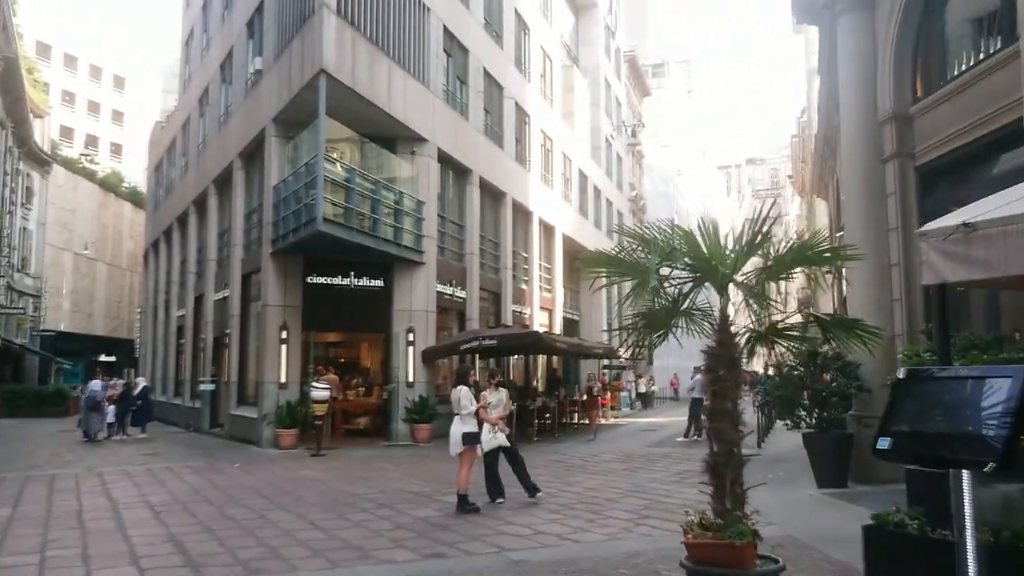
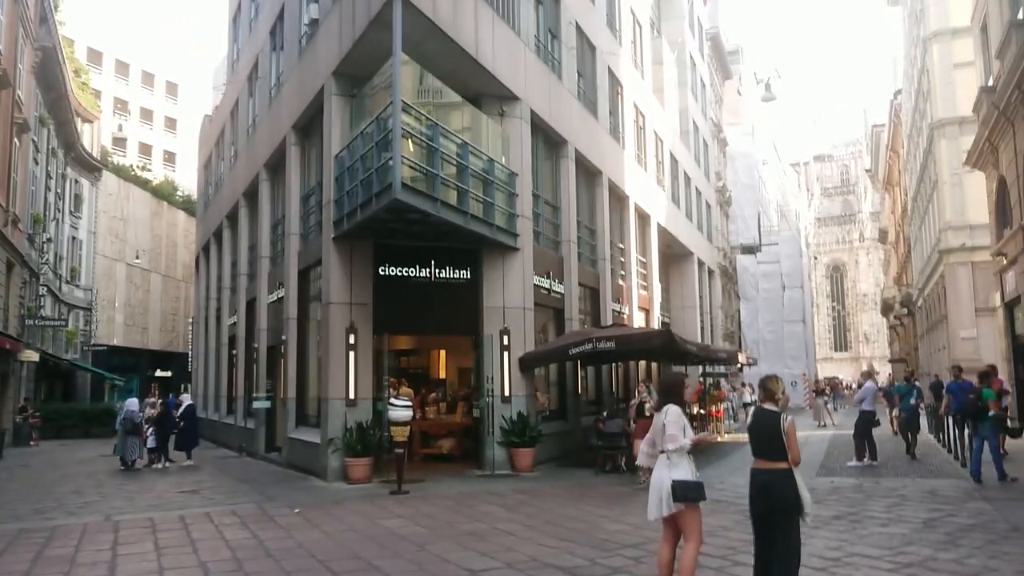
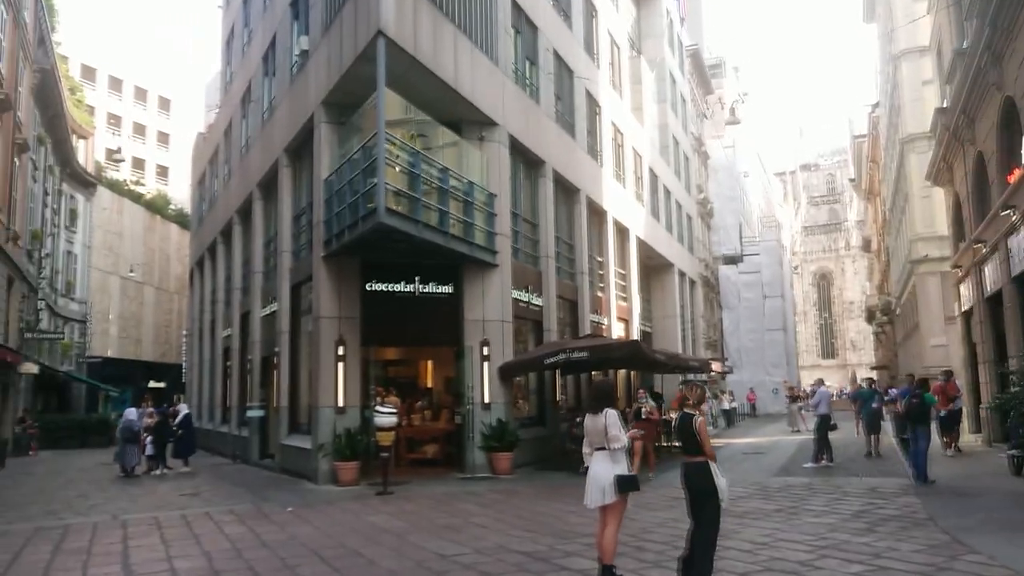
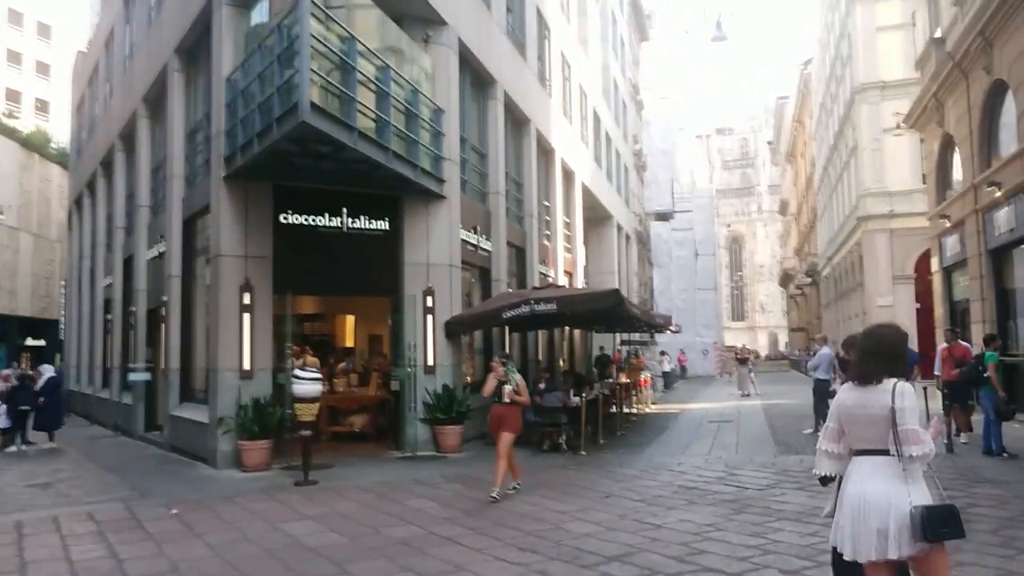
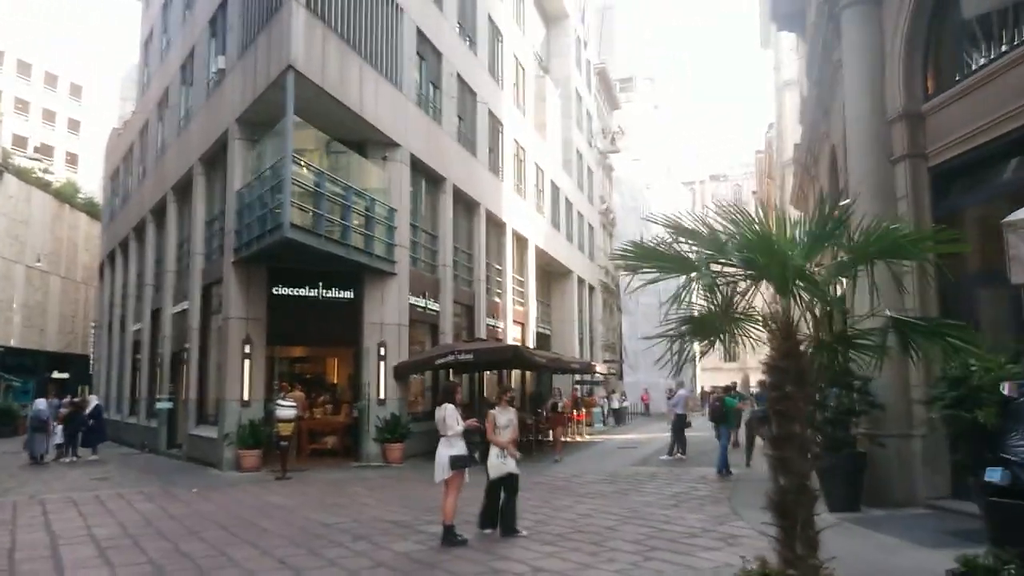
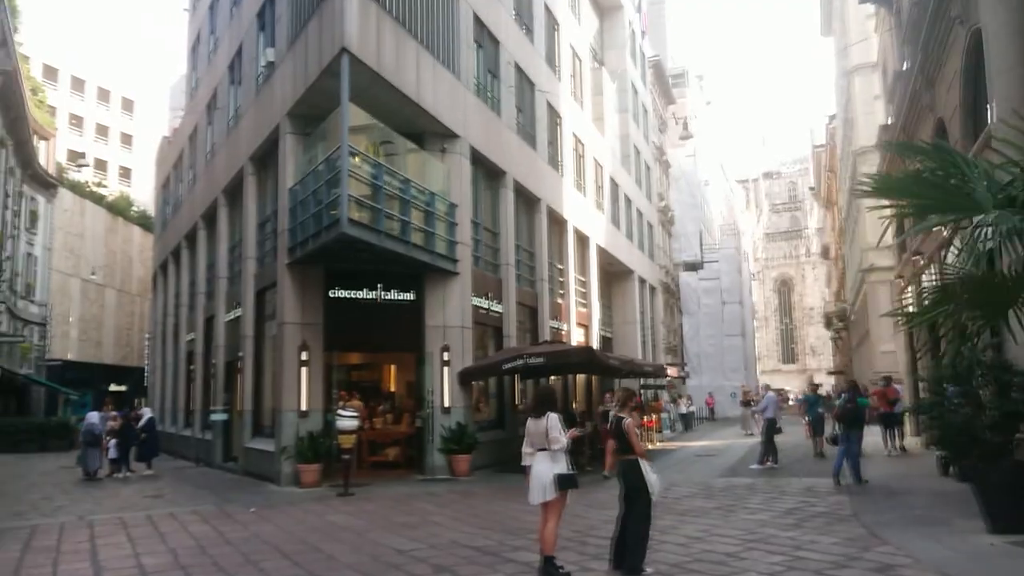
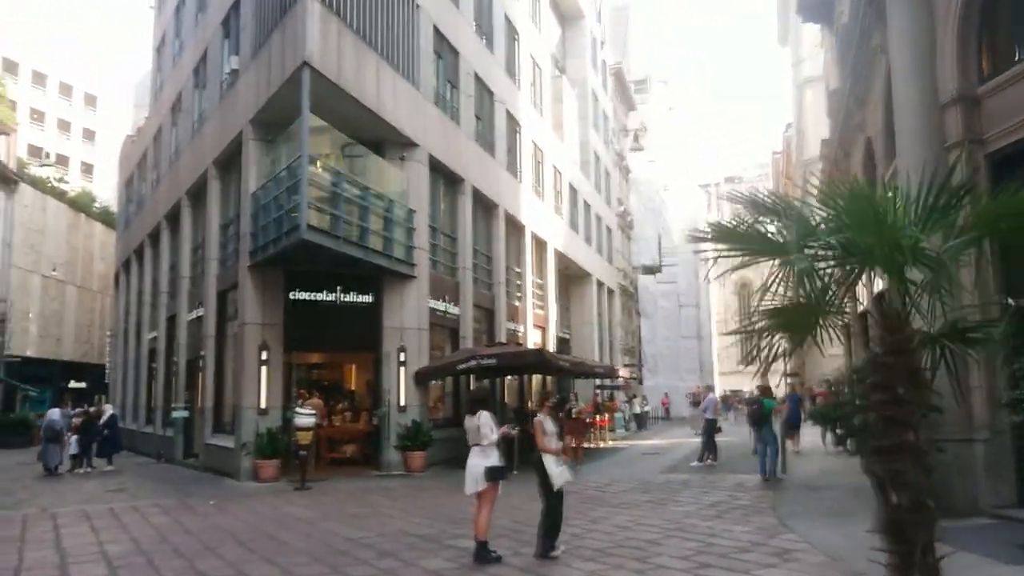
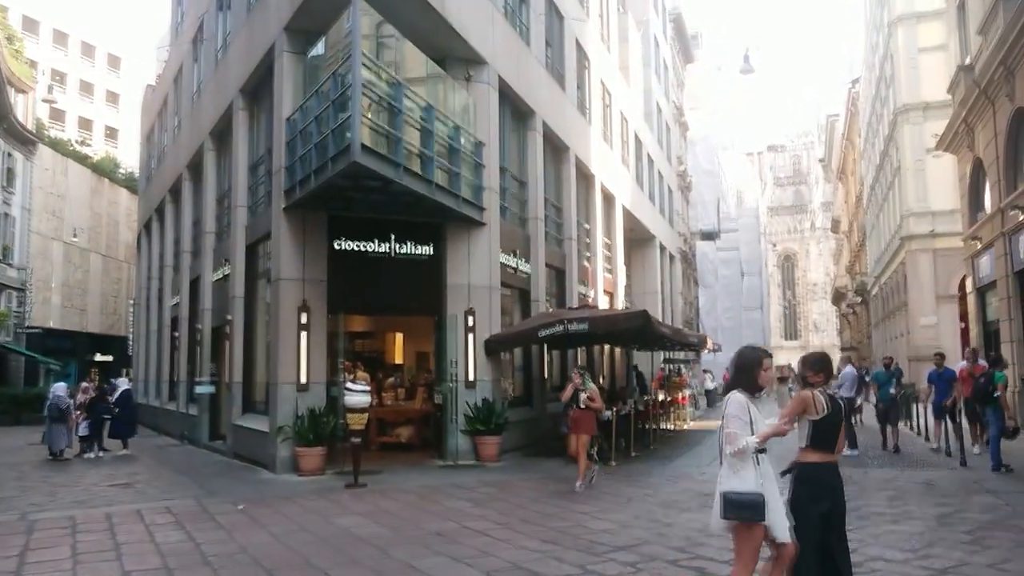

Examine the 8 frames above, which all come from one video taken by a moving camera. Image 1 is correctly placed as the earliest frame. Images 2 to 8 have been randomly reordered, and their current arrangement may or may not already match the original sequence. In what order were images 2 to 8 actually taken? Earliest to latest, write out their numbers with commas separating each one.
5, 7, 6, 3, 2, 8, 4
